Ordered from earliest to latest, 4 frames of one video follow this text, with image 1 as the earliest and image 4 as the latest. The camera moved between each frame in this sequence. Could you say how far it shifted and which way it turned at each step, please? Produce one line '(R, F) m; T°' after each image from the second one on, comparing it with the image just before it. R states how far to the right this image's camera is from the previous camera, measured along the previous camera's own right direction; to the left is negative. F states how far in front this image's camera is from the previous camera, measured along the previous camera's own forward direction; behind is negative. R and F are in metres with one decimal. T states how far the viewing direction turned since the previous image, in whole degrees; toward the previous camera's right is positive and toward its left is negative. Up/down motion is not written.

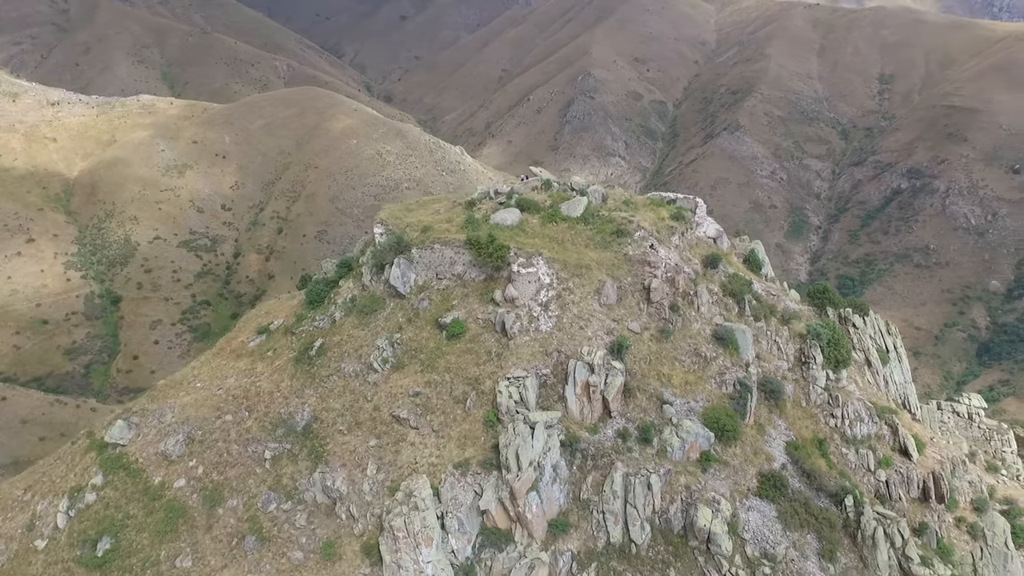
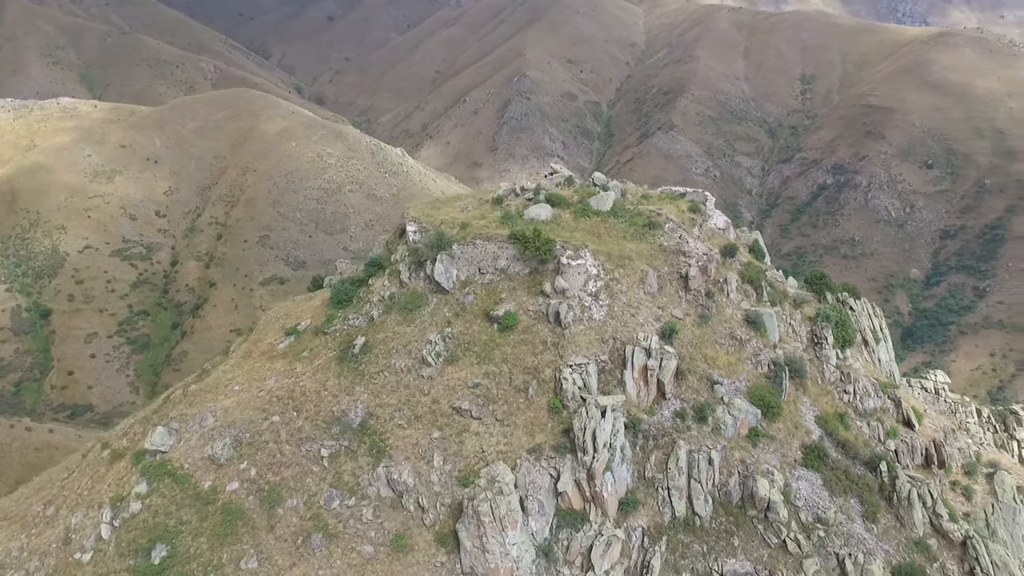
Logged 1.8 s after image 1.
(-5.4, -0.8) m; +5°
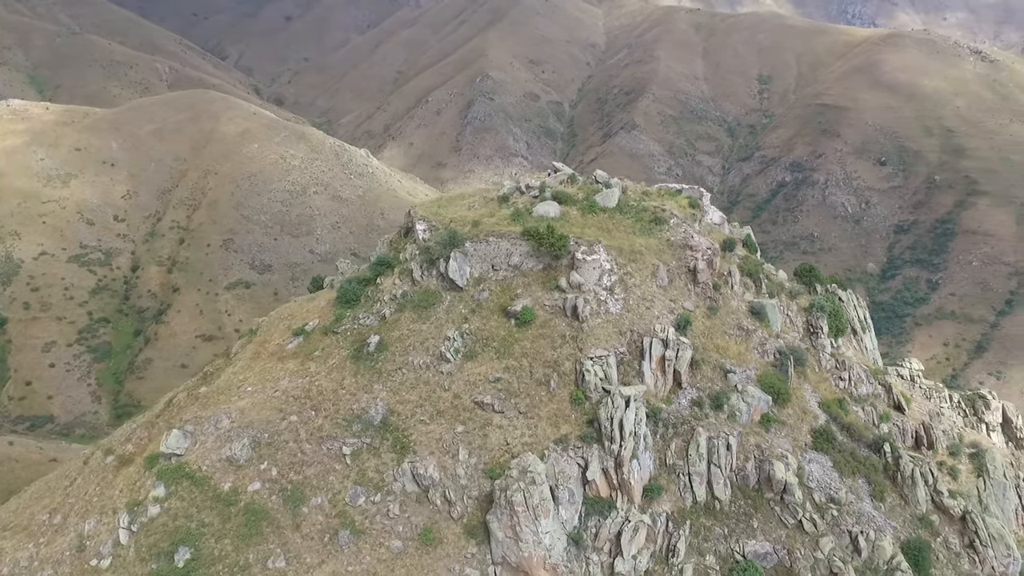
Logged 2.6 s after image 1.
(-2.6, -0.5) m; +3°
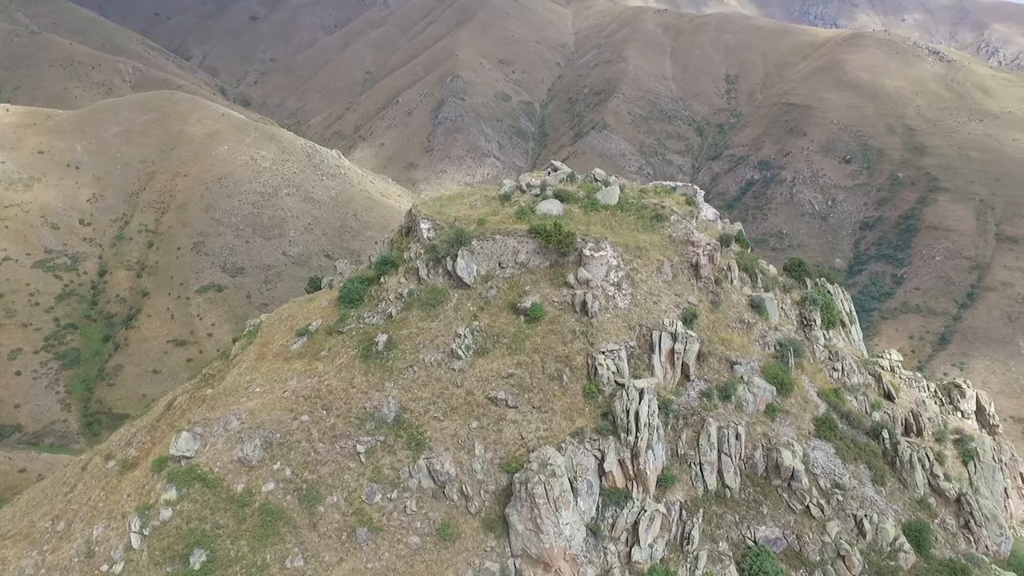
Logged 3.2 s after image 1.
(-1.9, -0.4) m; +2°
